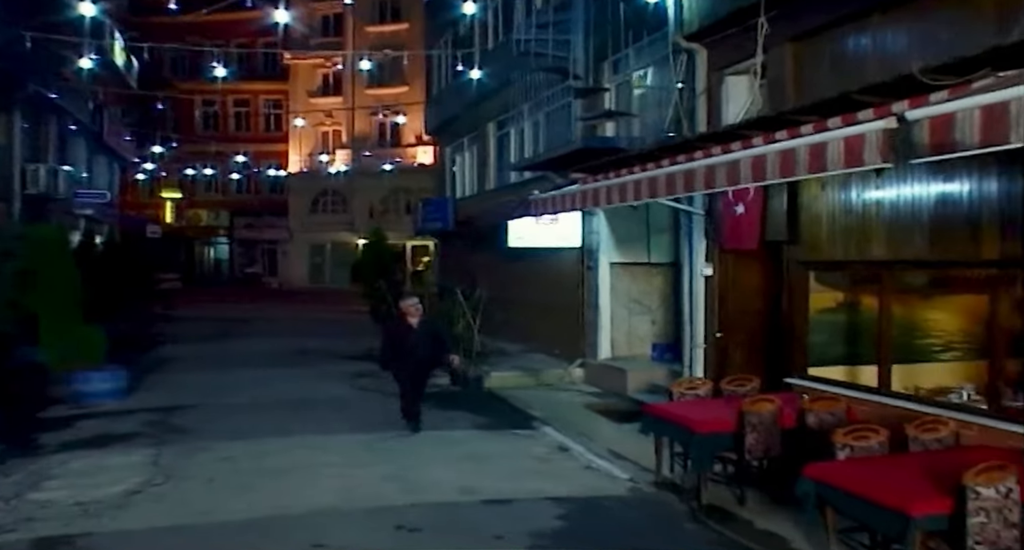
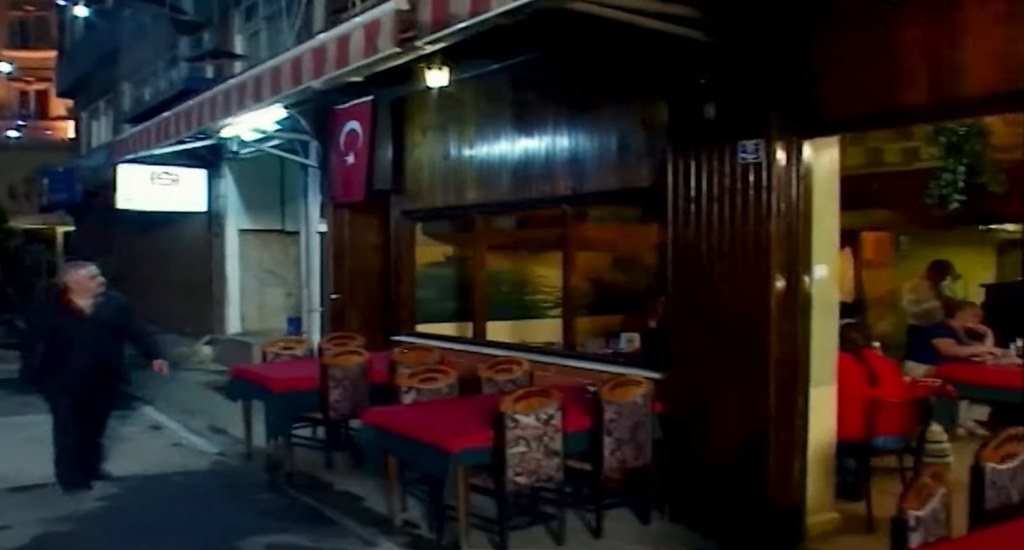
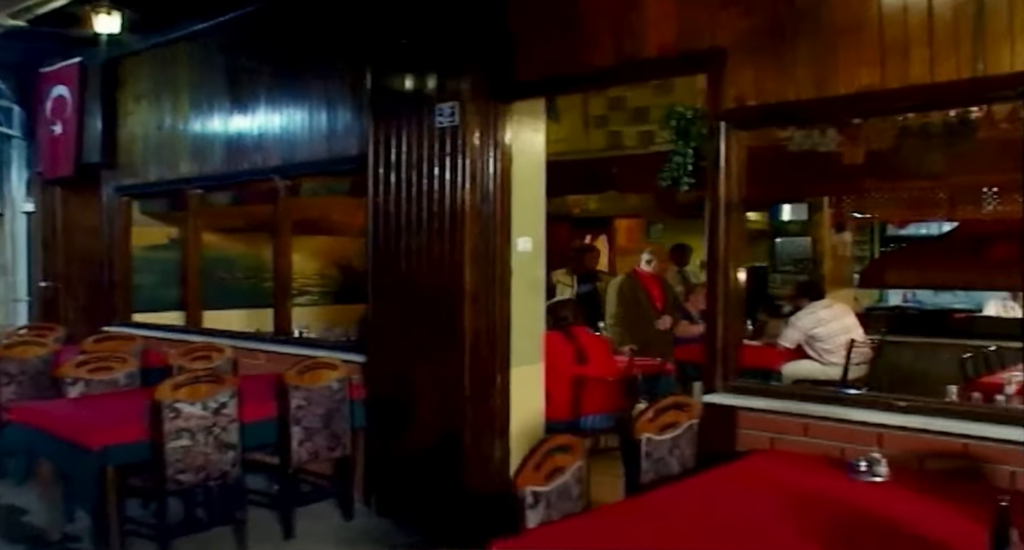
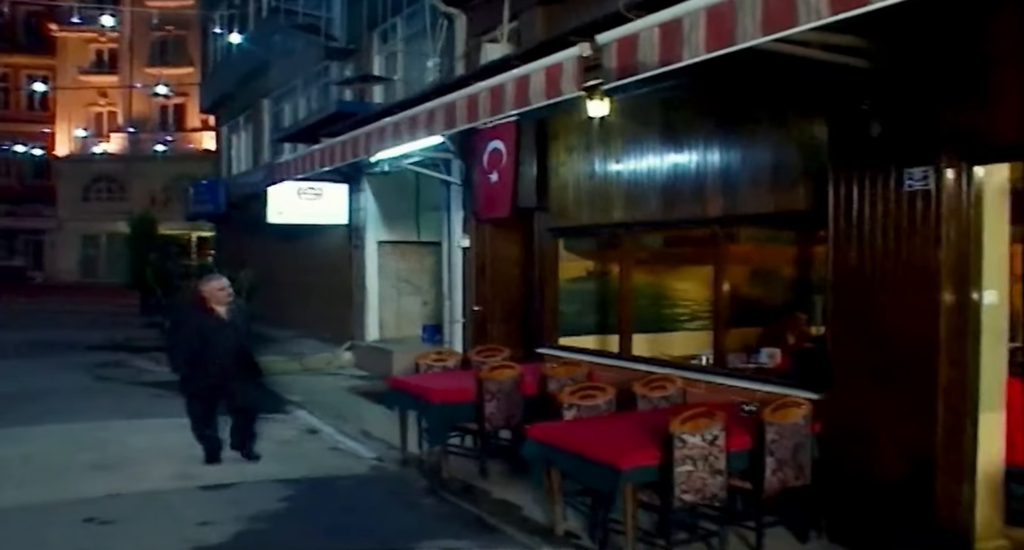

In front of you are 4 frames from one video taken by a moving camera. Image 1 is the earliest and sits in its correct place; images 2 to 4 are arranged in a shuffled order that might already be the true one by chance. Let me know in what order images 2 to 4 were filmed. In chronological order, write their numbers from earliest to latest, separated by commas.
4, 2, 3
